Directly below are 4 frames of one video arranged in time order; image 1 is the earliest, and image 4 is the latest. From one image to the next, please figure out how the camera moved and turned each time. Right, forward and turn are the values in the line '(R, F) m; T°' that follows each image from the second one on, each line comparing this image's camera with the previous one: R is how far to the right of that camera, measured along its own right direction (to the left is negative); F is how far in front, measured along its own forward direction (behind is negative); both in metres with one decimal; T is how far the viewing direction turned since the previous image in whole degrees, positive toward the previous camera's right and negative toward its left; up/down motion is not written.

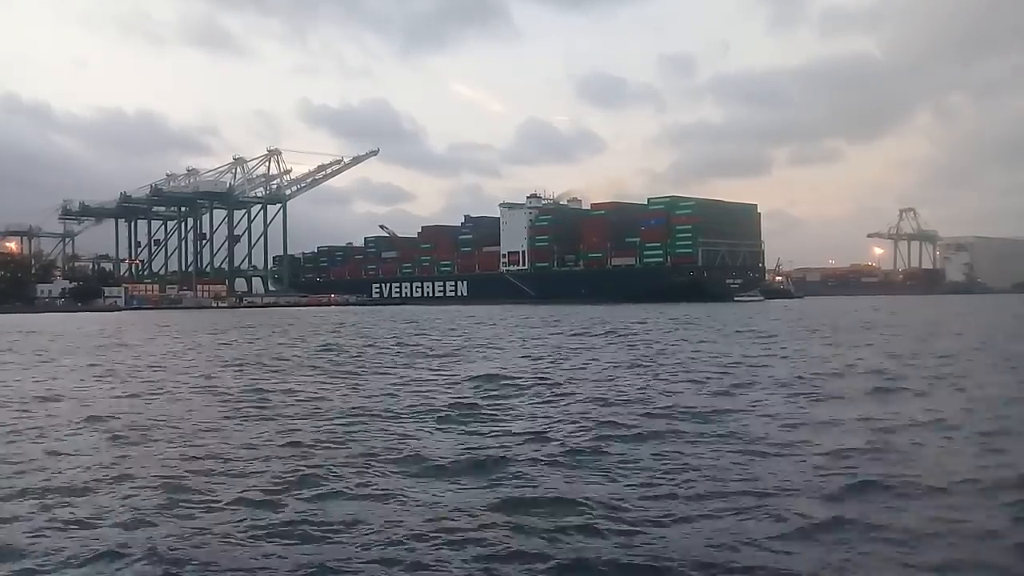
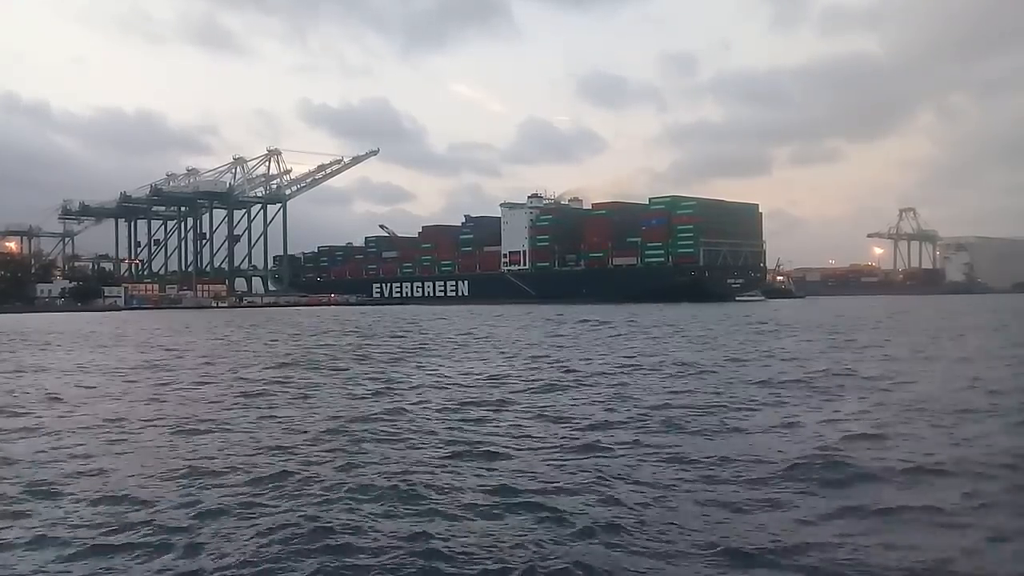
(-0.1, +0.2) m; 0°
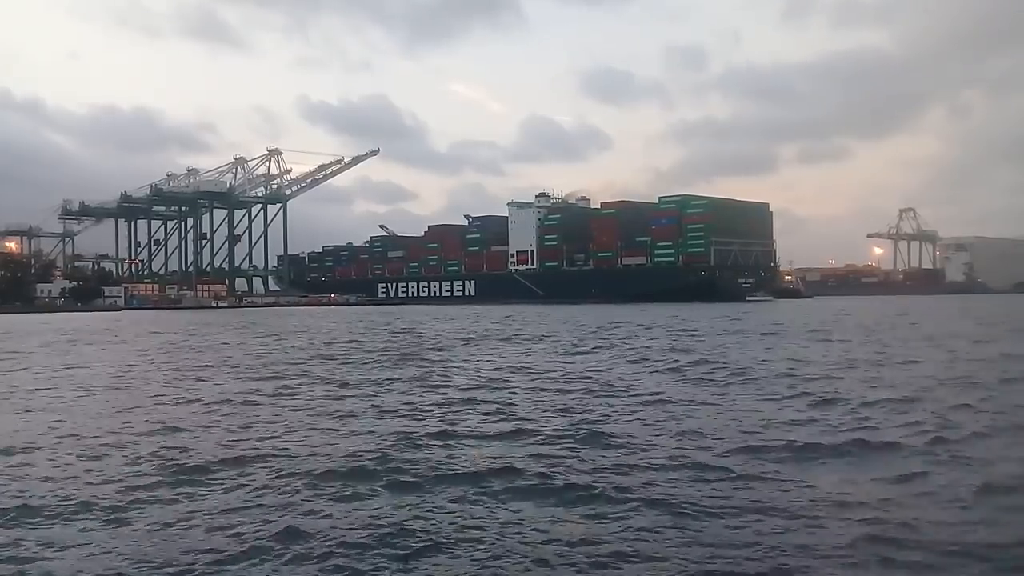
(-1.1, +1.3) m; 0°
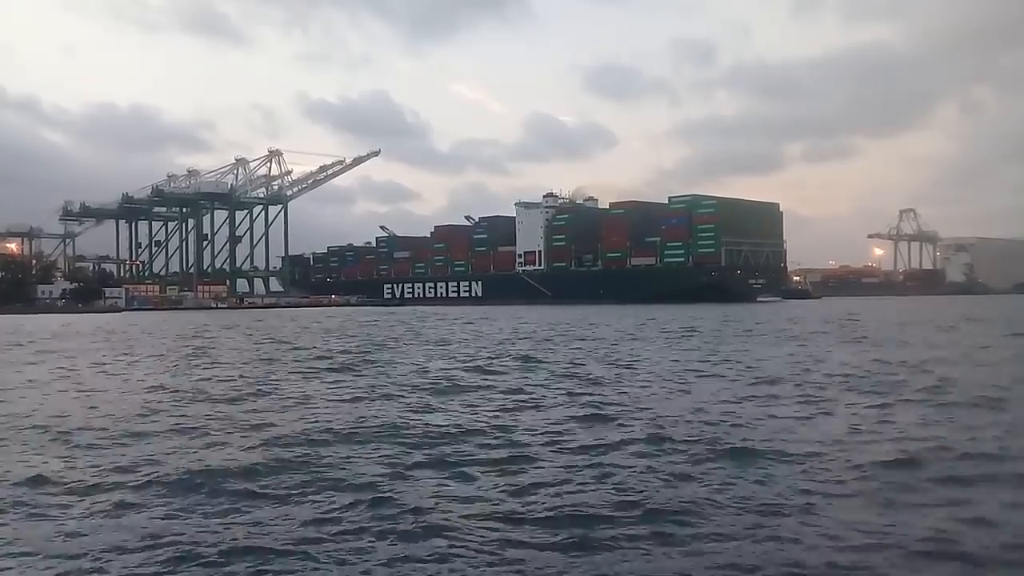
(-1.1, +1.0) m; 0°
